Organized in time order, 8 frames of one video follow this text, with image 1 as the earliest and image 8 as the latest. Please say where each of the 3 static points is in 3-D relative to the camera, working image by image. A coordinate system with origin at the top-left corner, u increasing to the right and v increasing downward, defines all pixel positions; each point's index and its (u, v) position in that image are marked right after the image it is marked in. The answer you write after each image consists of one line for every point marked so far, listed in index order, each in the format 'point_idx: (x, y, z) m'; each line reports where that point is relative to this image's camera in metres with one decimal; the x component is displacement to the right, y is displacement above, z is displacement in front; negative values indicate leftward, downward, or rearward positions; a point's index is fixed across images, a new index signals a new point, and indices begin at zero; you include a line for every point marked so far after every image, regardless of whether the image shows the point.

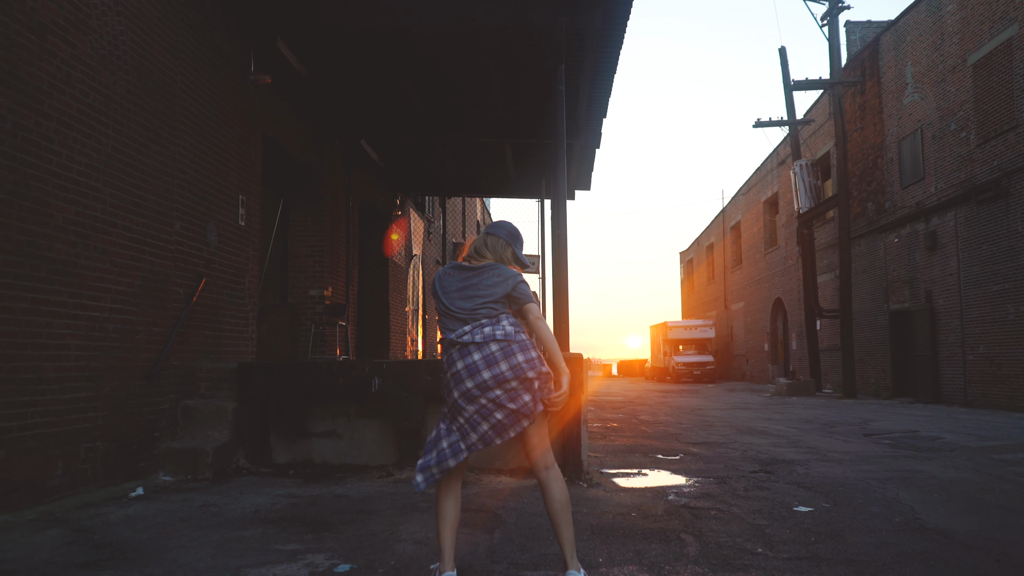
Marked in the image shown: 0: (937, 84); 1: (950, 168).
0: (+7.5, +3.6, +14.2) m
1: (+7.5, +2.0, +13.8) m
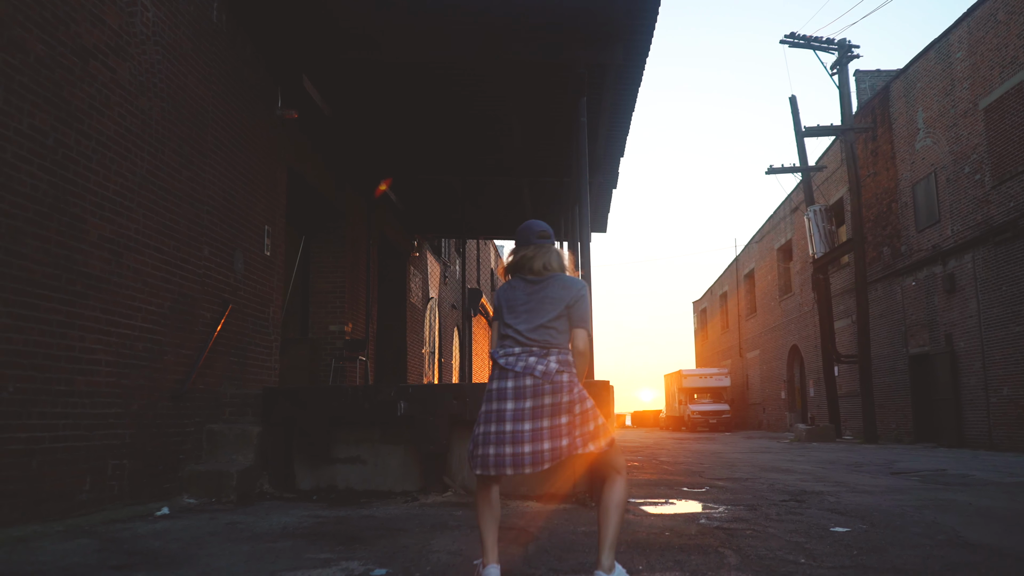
0: (+7.8, +2.8, +14.3) m
1: (+7.8, +1.3, +13.9) m
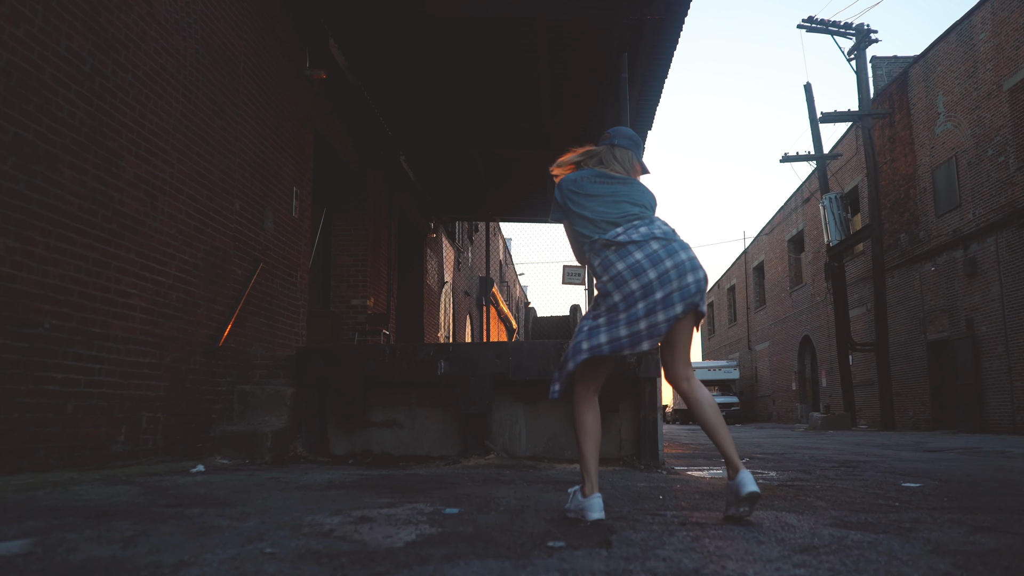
0: (+8.0, +3.1, +14.1) m
1: (+8.1, +1.6, +13.6) m
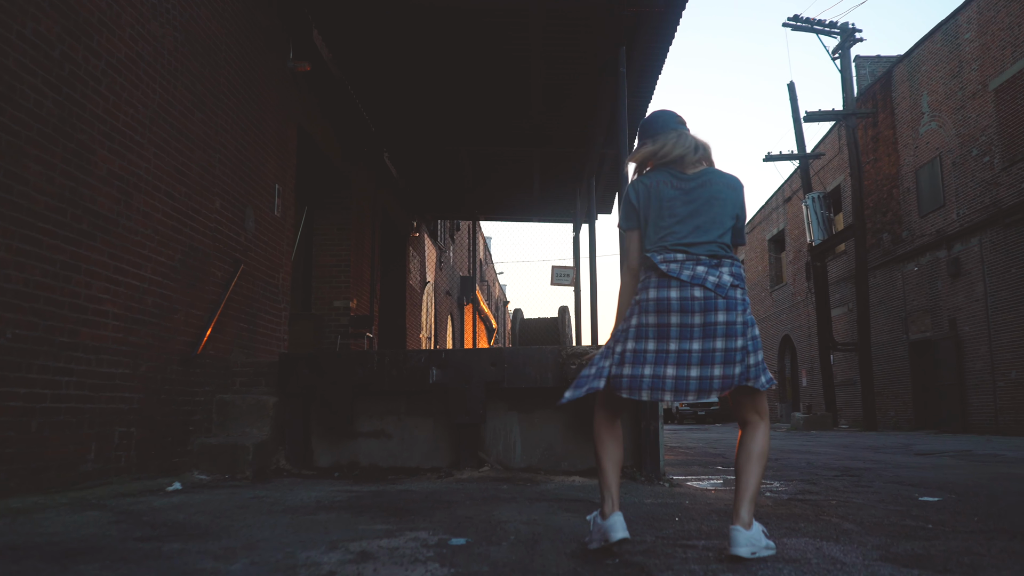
0: (+7.7, +3.1, +14.1) m
1: (+7.8, +1.6, +13.6) m
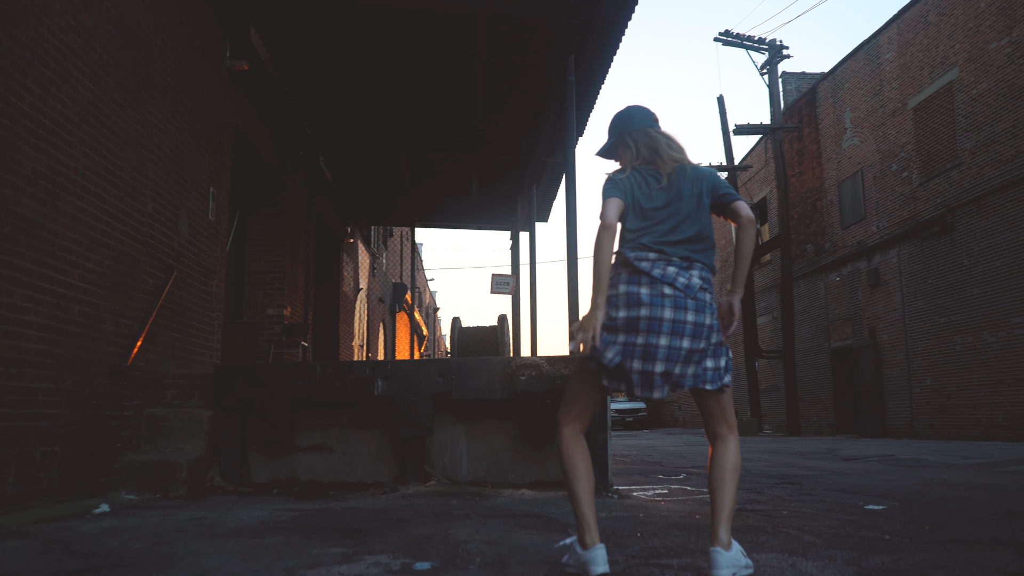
0: (+6.6, +2.9, +14.7) m
1: (+6.7, +1.4, +14.2) m
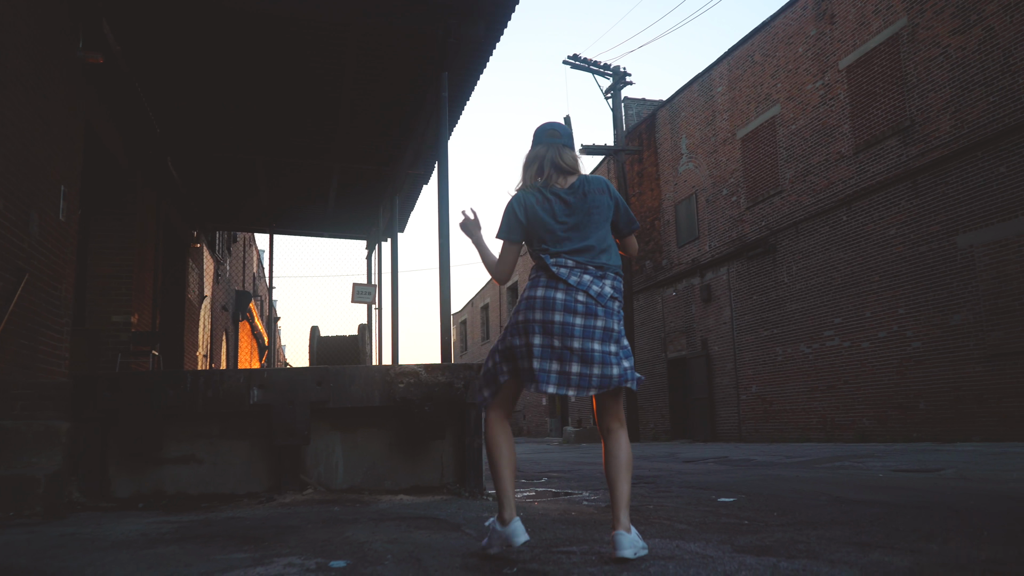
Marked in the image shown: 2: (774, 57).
0: (+3.9, +2.6, +15.9) m
1: (+4.0, +1.1, +15.4) m
2: (+4.5, +3.9, +13.8) m
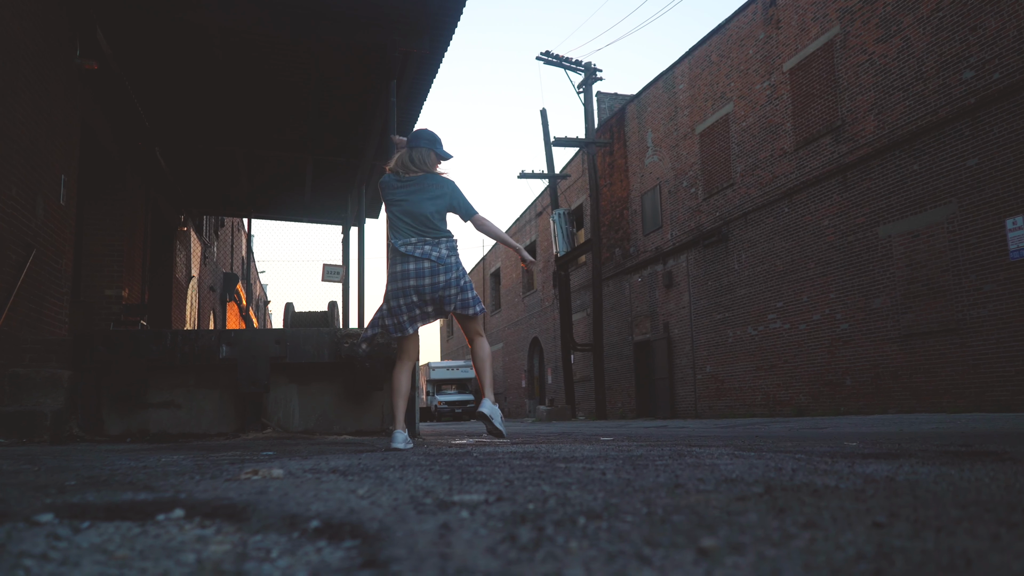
0: (+3.3, +2.9, +16.8) m
1: (+3.5, +1.4, +16.3) m
2: (+3.9, +4.2, +14.7) m
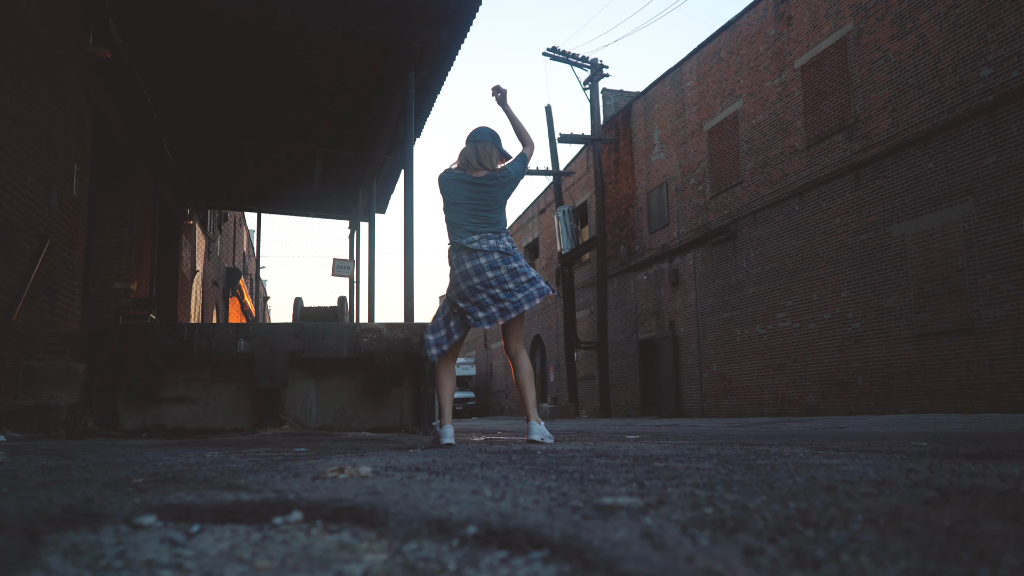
0: (+3.5, +2.9, +16.7) m
1: (+3.6, +1.4, +16.3) m
2: (+4.1, +4.2, +14.6) m
